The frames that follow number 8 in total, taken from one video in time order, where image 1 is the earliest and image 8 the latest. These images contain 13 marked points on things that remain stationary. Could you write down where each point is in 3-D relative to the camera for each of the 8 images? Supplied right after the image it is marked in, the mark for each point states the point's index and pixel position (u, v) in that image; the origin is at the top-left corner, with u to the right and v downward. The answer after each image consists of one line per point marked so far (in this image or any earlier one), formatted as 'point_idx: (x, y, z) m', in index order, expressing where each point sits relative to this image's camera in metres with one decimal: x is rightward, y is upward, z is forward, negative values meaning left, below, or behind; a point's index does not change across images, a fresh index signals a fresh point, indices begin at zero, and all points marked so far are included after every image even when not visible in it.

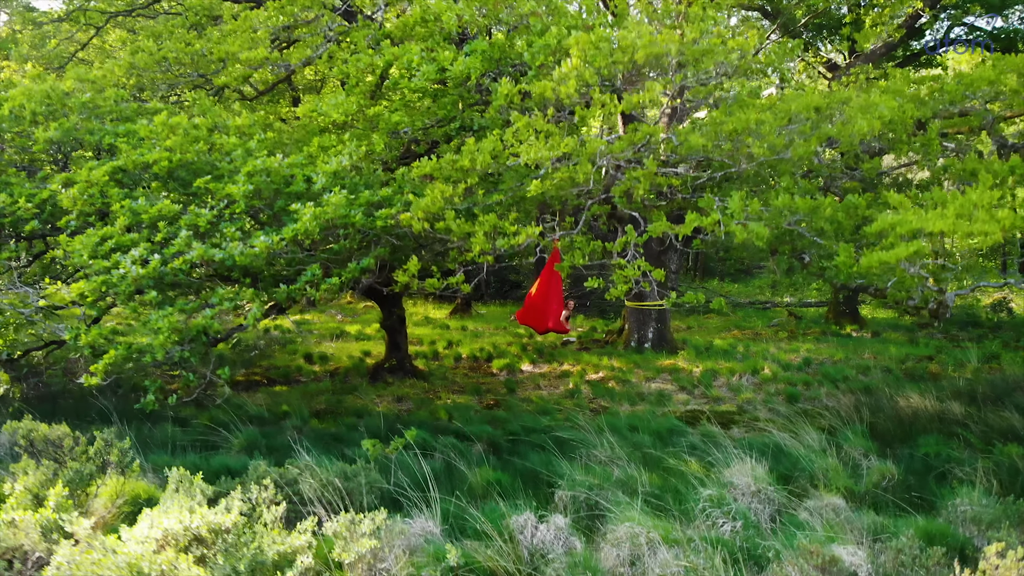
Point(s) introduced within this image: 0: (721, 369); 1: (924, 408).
0: (+2.4, -0.9, +9.5) m
1: (+3.2, -0.9, +6.4) m
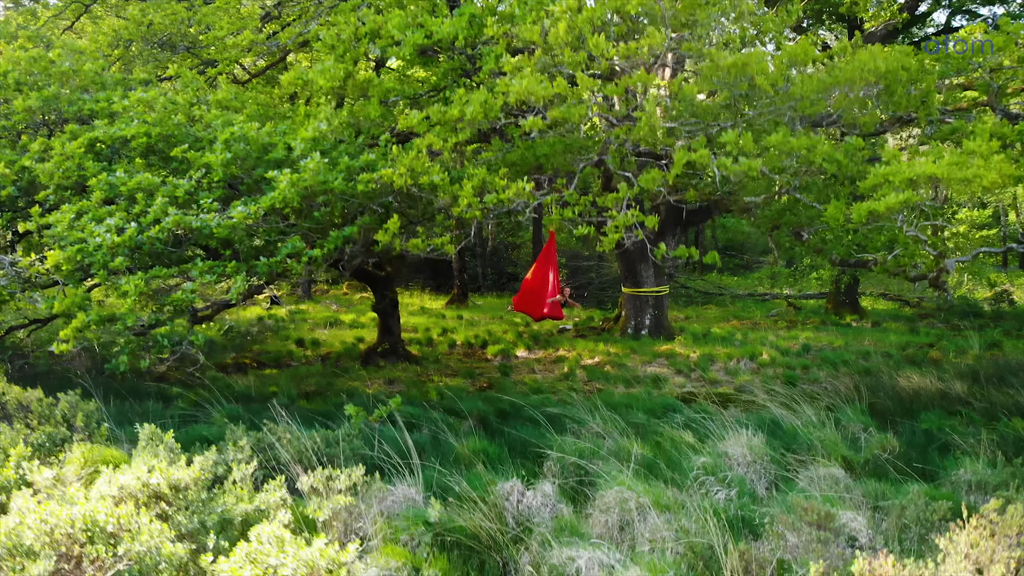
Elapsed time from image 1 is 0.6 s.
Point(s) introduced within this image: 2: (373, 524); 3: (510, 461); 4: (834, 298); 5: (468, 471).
0: (+2.3, -0.7, +9.3) m
1: (+3.1, -0.7, +6.3) m
2: (-0.5, -0.8, +3.0) m
3: (0.0, -0.9, +4.2) m
4: (+5.9, -0.2, +15.2) m
5: (-0.2, -0.9, +3.9) m
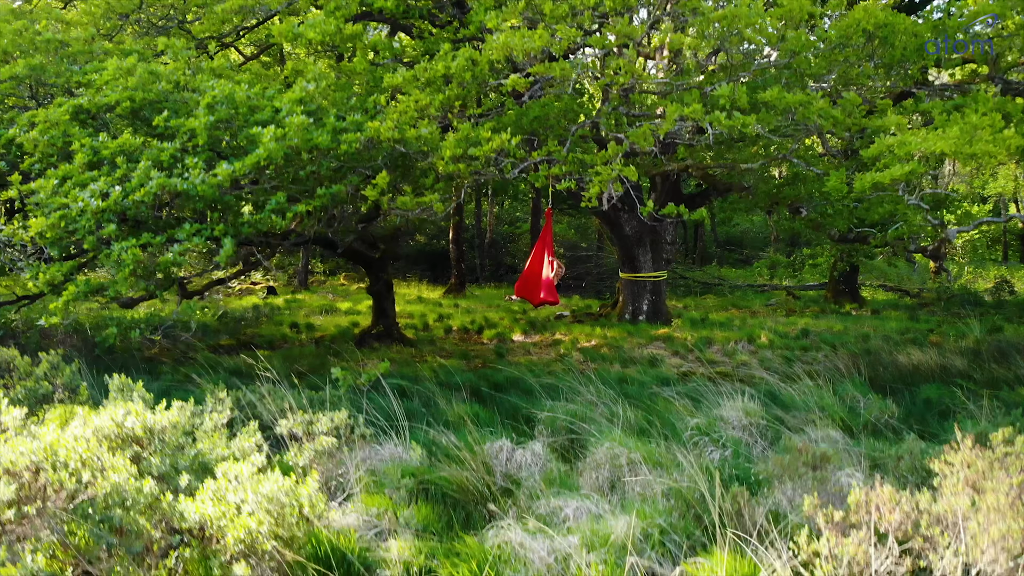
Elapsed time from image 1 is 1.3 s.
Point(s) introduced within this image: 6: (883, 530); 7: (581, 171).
0: (+2.3, -0.5, +9.2) m
1: (+3.1, -0.6, +6.2) m
2: (-0.6, -0.7, +2.9) m
3: (-0.1, -0.7, +4.1) m
4: (+5.8, 0.0, +15.1) m
5: (-0.3, -0.7, +3.8) m
6: (+0.9, -0.6, +2.1) m
7: (+0.4, +0.7, +5.1) m
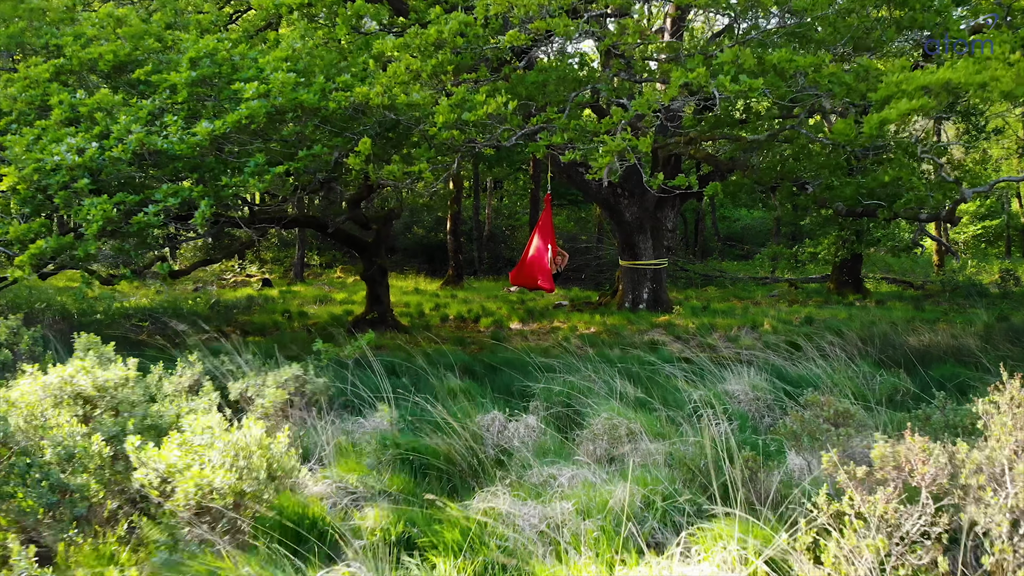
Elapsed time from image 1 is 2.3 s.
0: (+2.2, -0.4, +9.0) m
1: (+3.0, -0.4, +6.0) m
2: (-0.6, -0.5, +2.7) m
3: (-0.1, -0.5, +3.9) m
4: (+5.8, +0.2, +14.9) m
5: (-0.3, -0.5, +3.6) m
6: (+0.9, -0.5, +1.9) m
7: (+0.4, +0.9, +4.9) m
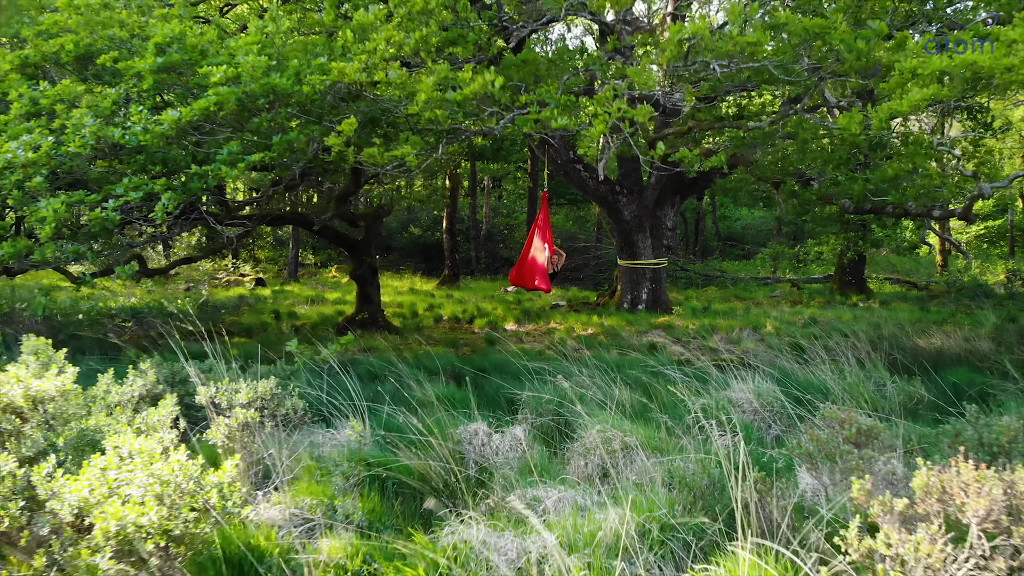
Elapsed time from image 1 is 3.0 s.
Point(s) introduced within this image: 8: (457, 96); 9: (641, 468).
0: (+2.2, -0.4, +8.8) m
1: (+3.0, -0.4, +5.7) m
2: (-0.6, -0.5, +2.4) m
3: (-0.1, -0.5, +3.6) m
4: (+5.7, +0.2, +14.6) m
5: (-0.3, -0.5, +3.3) m
6: (+0.9, -0.5, +1.6) m
7: (+0.3, +0.9, +4.6) m
8: (-0.3, +0.9, +4.1) m
9: (+0.4, -0.6, +2.6) m
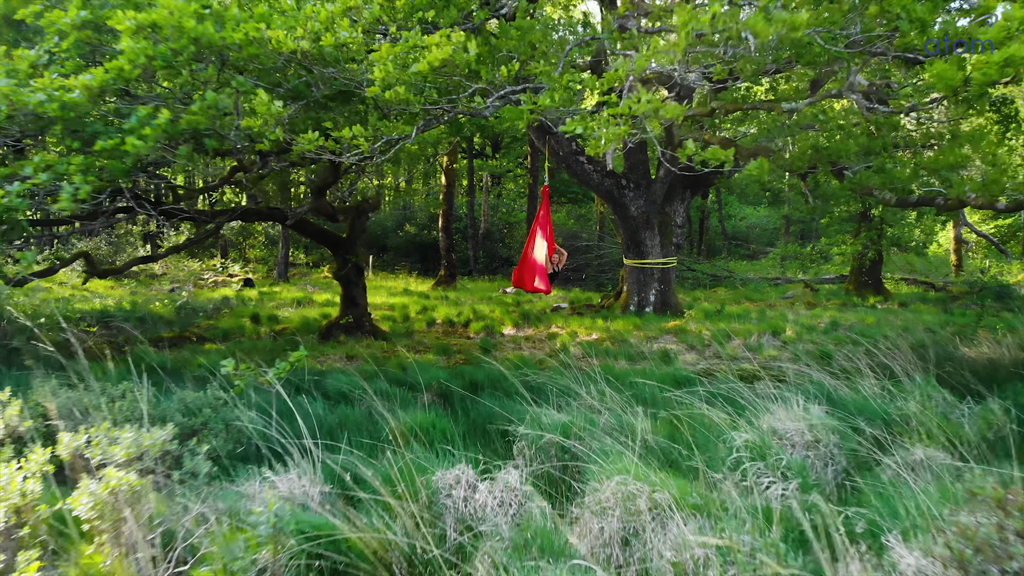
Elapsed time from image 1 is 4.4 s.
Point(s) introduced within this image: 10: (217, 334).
0: (+2.2, -0.4, +8.1) m
1: (+3.0, -0.4, +5.0) m
2: (-0.7, -0.5, +1.7) m
3: (-0.2, -0.5, +2.9) m
4: (+5.7, +0.2, +13.9) m
5: (-0.4, -0.5, +2.6) m
6: (+0.8, -0.5, +0.9) m
7: (+0.3, +0.9, +3.9) m
8: (-0.3, +0.9, +3.4) m
9: (+0.4, -0.6, +1.9) m
10: (-2.8, -0.4, +8.0) m
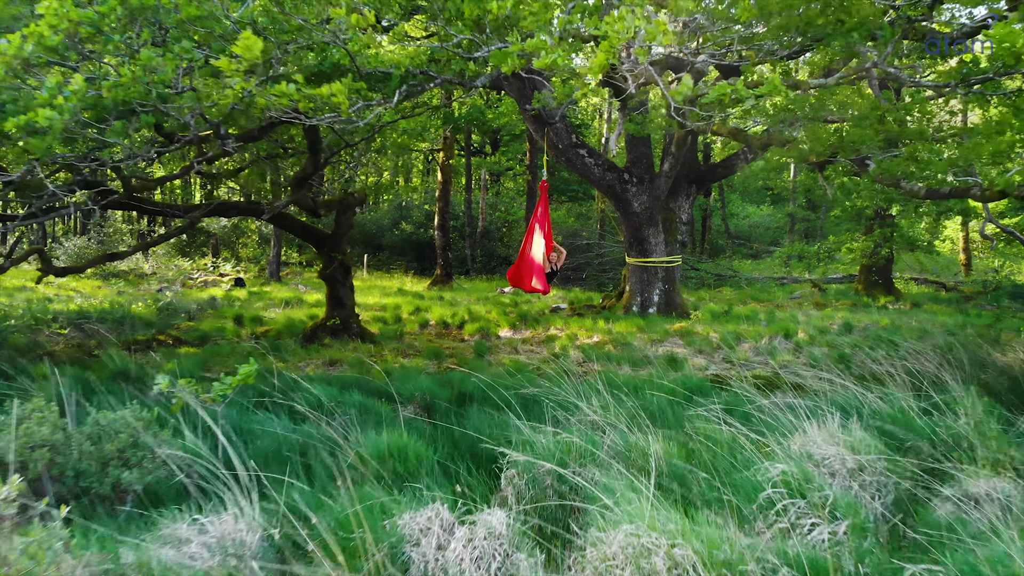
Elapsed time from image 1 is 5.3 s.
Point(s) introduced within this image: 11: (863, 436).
0: (+2.1, -0.4, +7.6) m
1: (+2.9, -0.4, +4.5) m
2: (-0.7, -0.5, +1.3) m
3: (-0.2, -0.5, +2.4) m
4: (+5.7, +0.2, +13.5) m
5: (-0.4, -0.5, +2.2) m
6: (+0.8, -0.5, +0.5) m
7: (+0.3, +0.9, +3.5) m
8: (-0.3, +0.9, +2.9) m
9: (+0.3, -0.6, +1.4) m
10: (-2.9, -0.4, +7.6) m
11: (+1.1, -0.5, +2.6) m
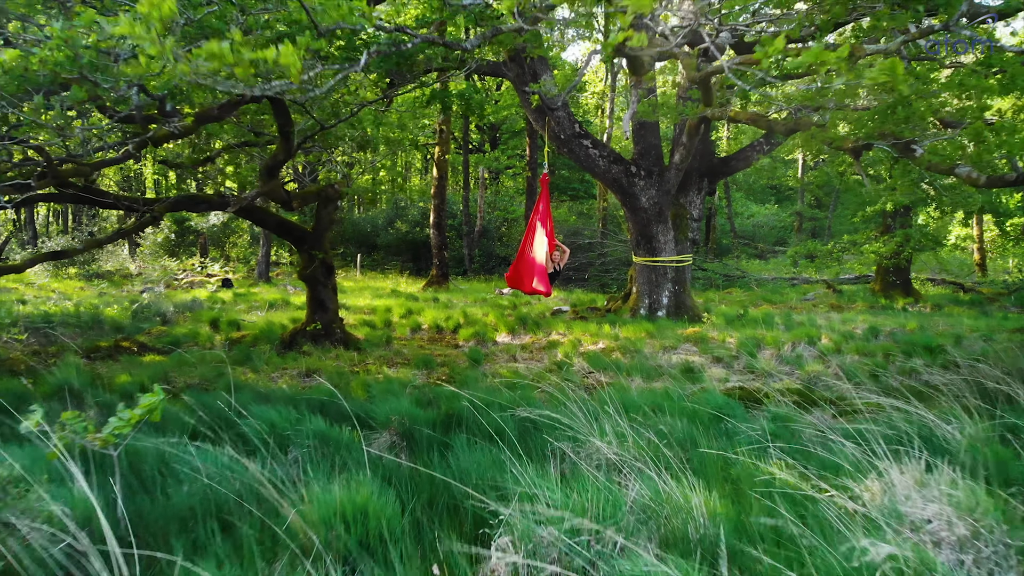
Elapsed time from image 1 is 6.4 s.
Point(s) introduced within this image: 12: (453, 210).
0: (+2.1, -0.4, +7.0) m
1: (+2.9, -0.4, +3.9) m
2: (-0.7, -0.5, +0.6) m
3: (-0.2, -0.5, +1.8) m
4: (+5.7, +0.1, +12.9) m
5: (-0.4, -0.5, +1.6) m
6: (+0.8, -0.5, -0.2) m
7: (+0.3, +0.8, +2.8) m
8: (-0.3, +0.9, +2.3) m
9: (+0.3, -0.6, +0.8) m
10: (-2.9, -0.4, +6.9) m
11: (+1.1, -0.5, +2.0) m
12: (-1.2, +1.6, +17.6) m
